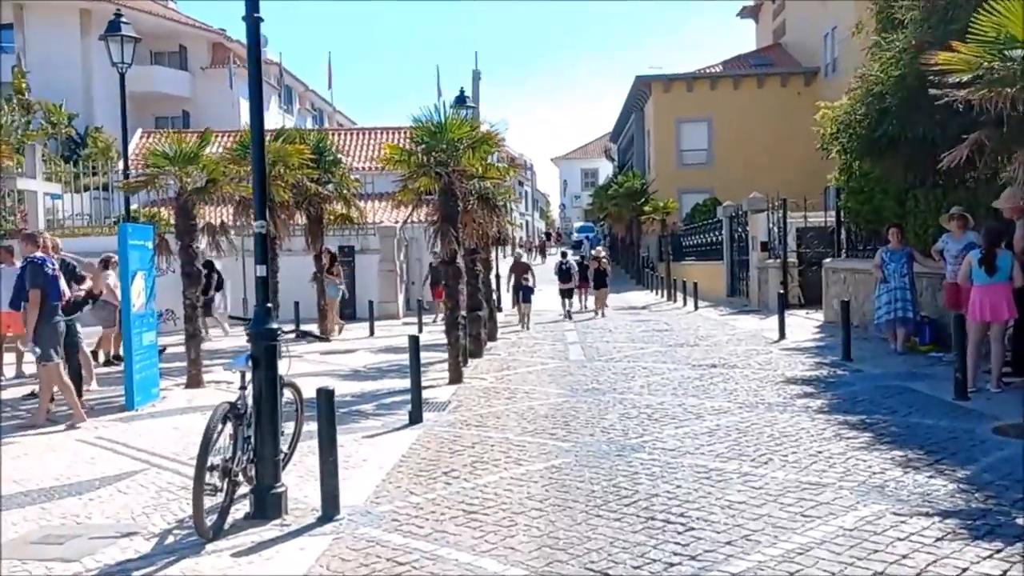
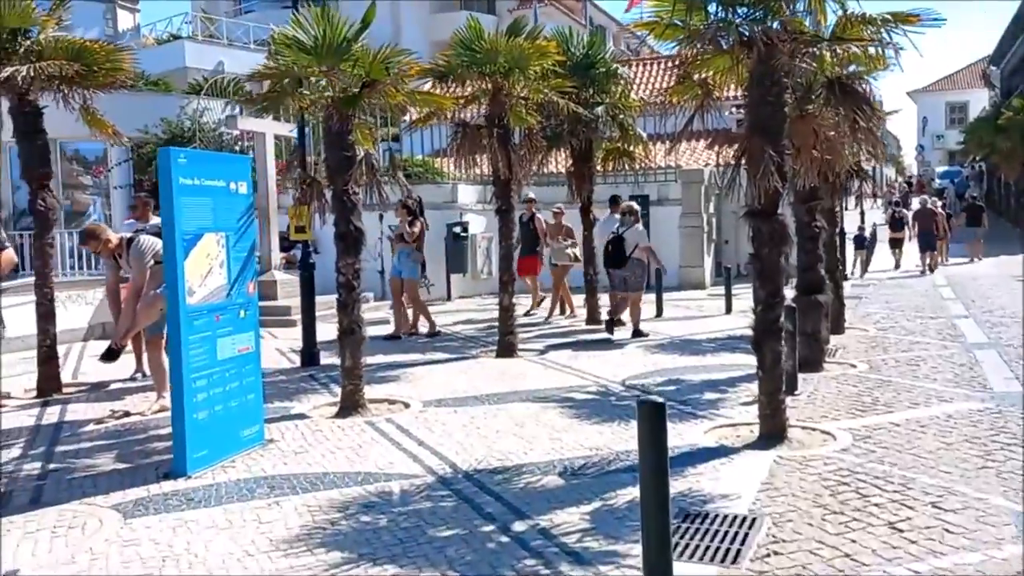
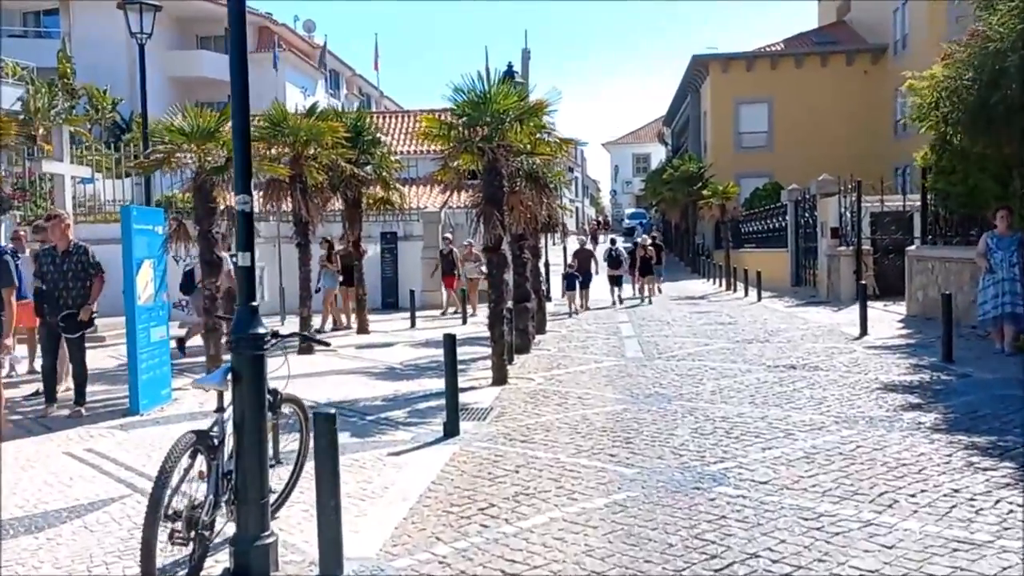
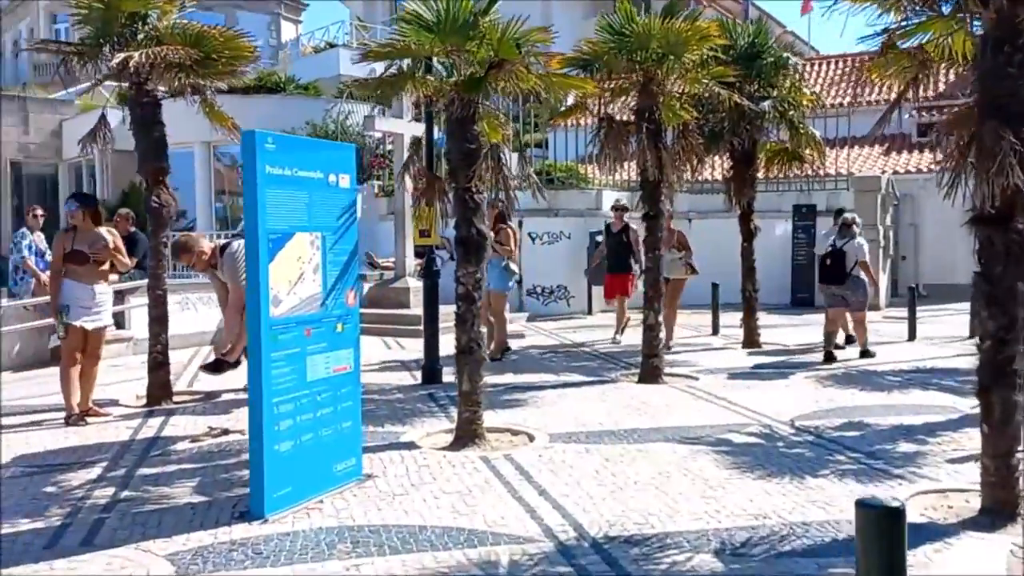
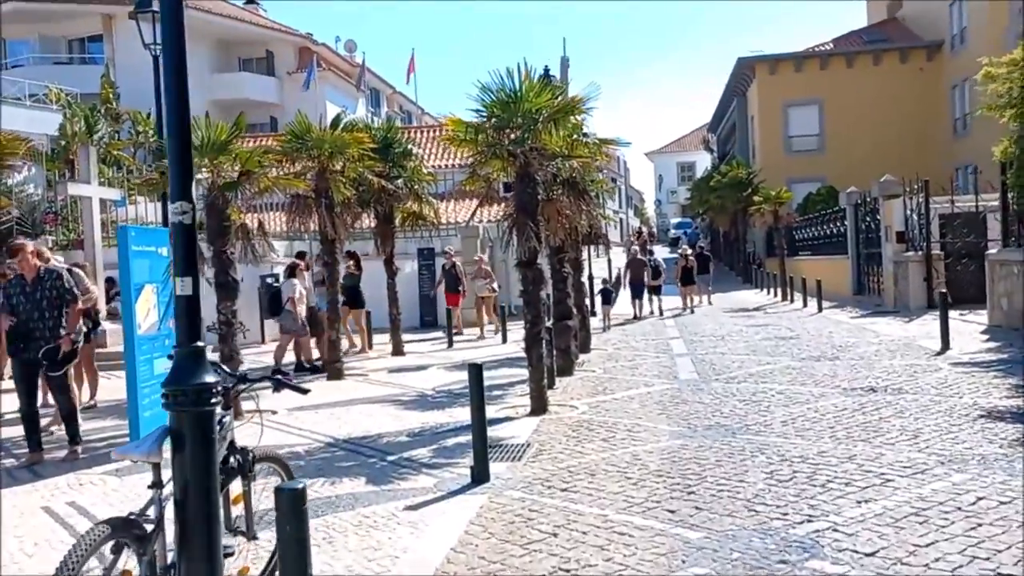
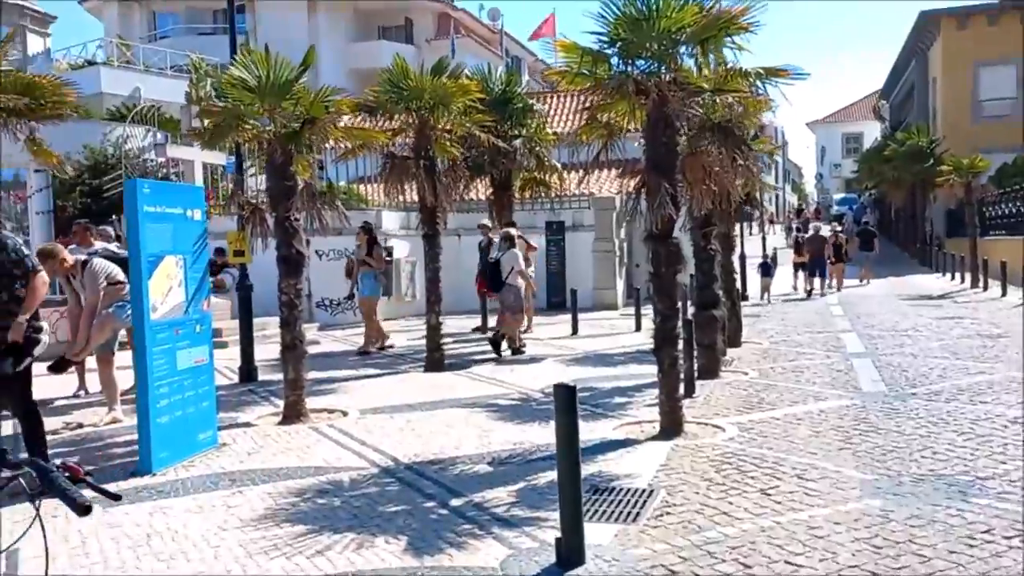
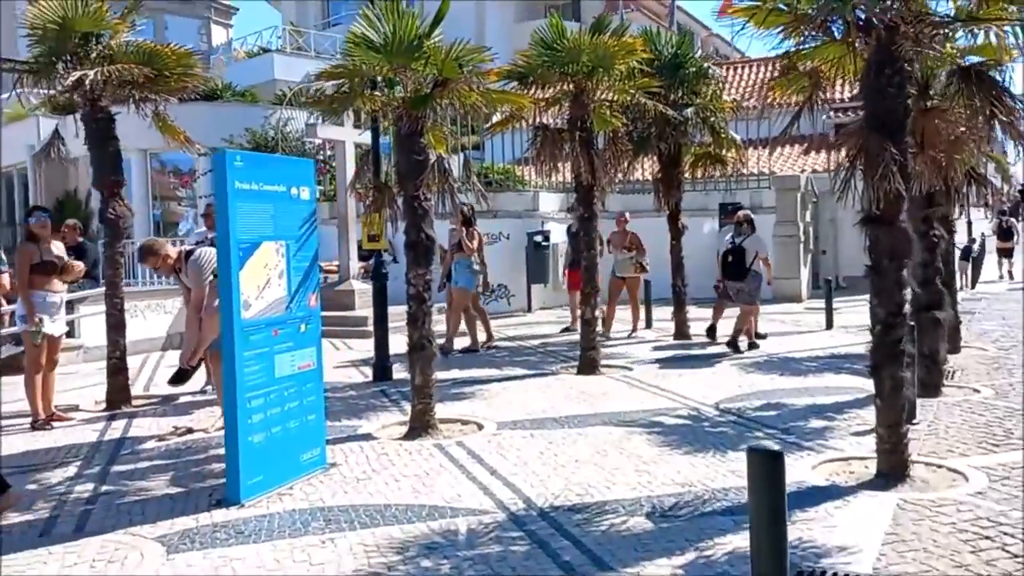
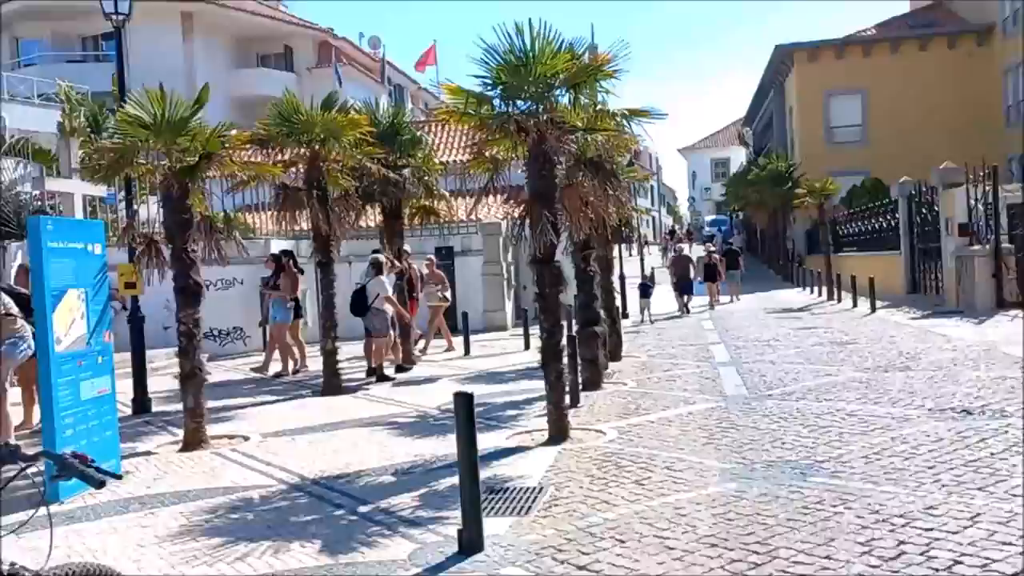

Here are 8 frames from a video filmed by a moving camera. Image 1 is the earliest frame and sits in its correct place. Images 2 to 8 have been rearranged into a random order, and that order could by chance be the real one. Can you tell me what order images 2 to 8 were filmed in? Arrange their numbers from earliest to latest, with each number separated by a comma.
3, 5, 8, 6, 2, 7, 4
